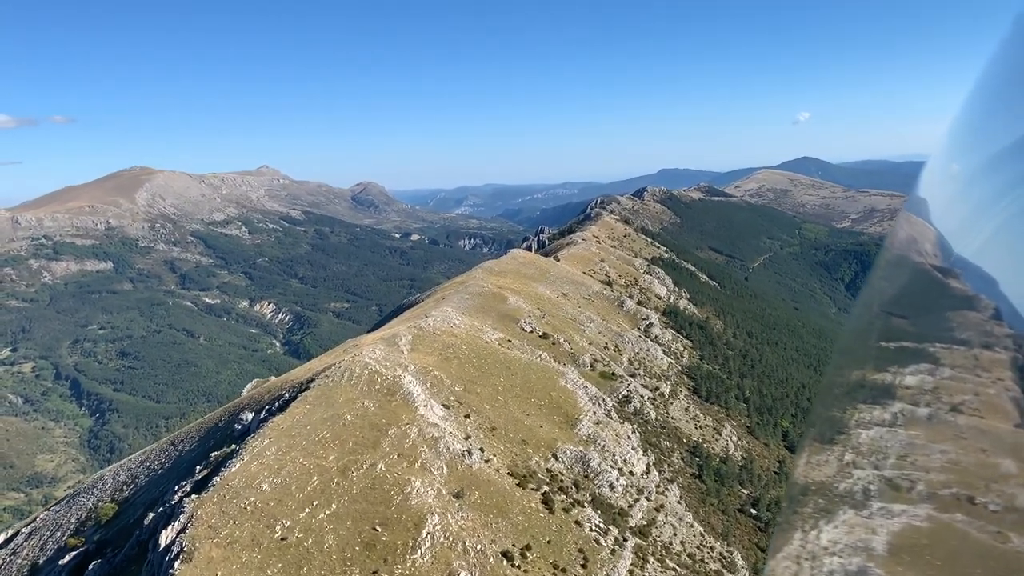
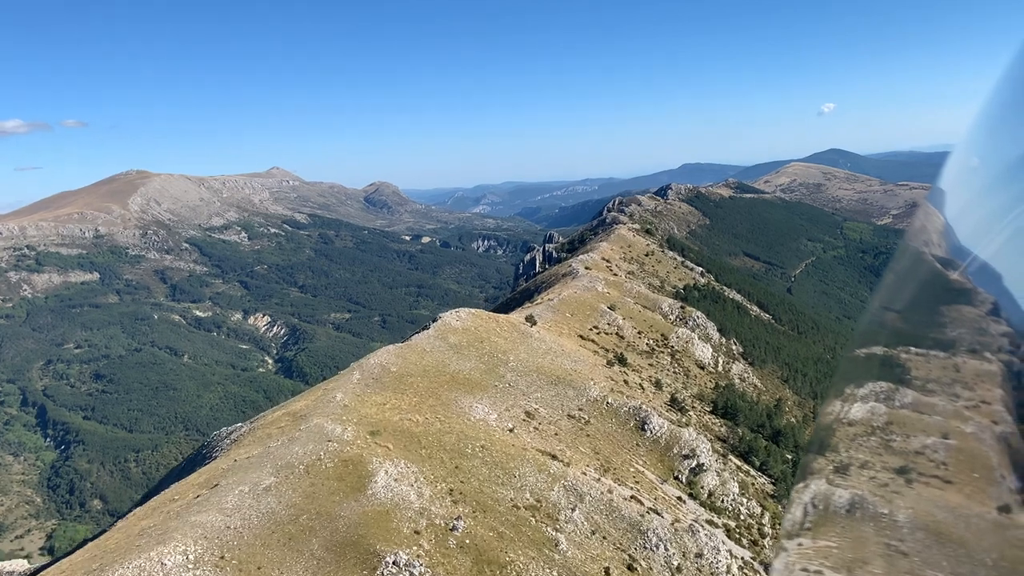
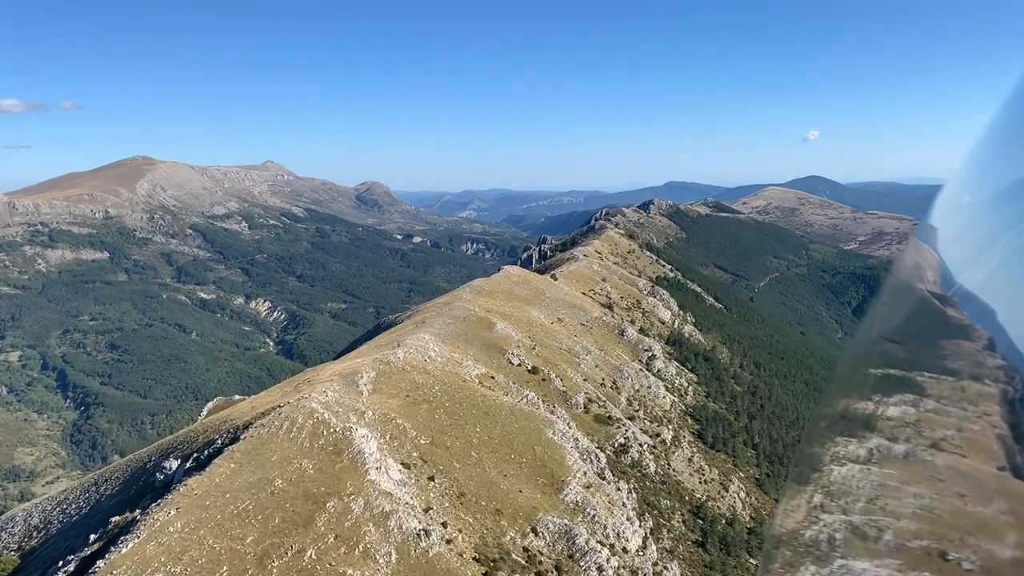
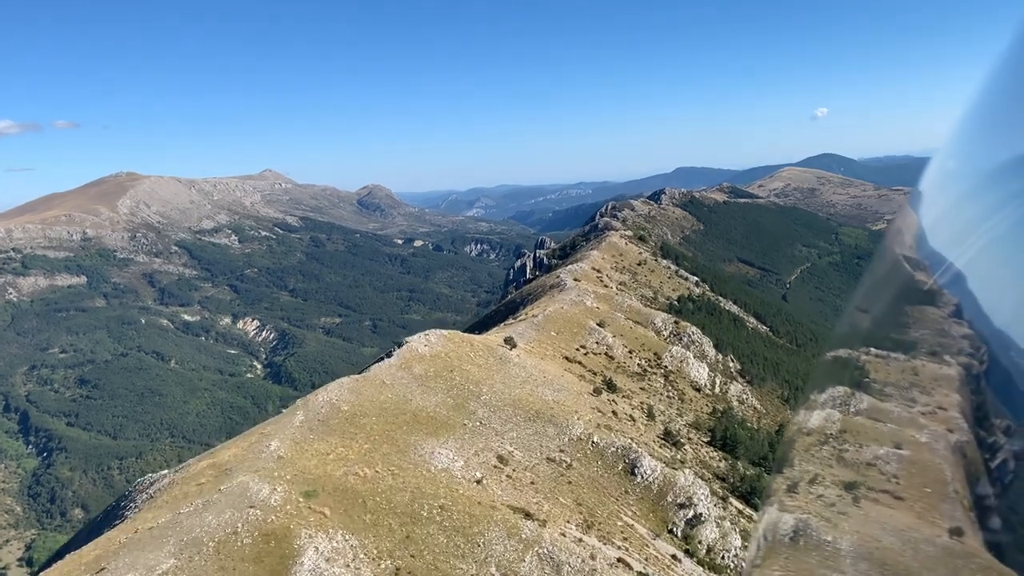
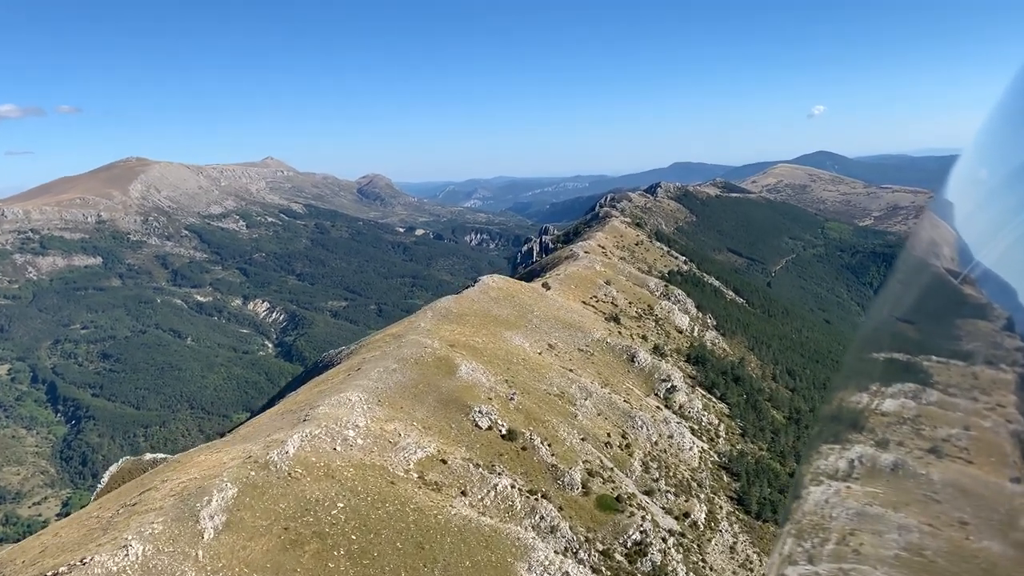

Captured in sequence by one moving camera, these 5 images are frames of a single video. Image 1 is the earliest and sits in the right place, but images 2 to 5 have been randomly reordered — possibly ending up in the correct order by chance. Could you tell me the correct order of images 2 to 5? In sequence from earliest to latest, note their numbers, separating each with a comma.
3, 5, 2, 4
